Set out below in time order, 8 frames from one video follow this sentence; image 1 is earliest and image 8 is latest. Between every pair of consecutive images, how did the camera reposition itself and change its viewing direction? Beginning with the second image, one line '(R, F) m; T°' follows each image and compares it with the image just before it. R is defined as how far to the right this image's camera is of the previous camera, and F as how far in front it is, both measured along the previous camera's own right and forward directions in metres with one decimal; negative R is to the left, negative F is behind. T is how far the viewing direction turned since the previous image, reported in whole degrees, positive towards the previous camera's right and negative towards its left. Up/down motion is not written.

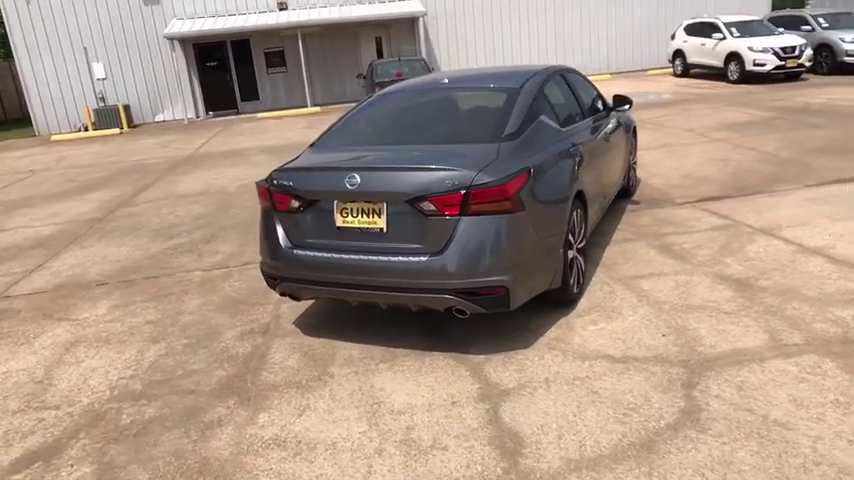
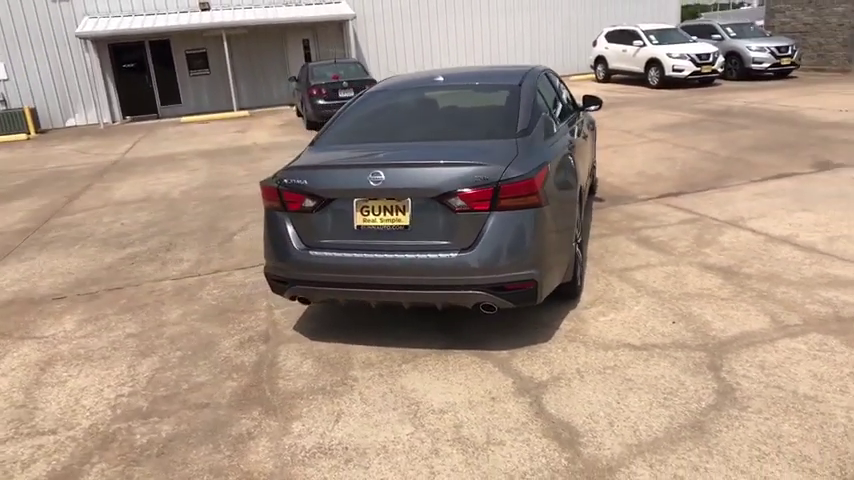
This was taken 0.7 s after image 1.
(-0.6, +0.1) m; +8°
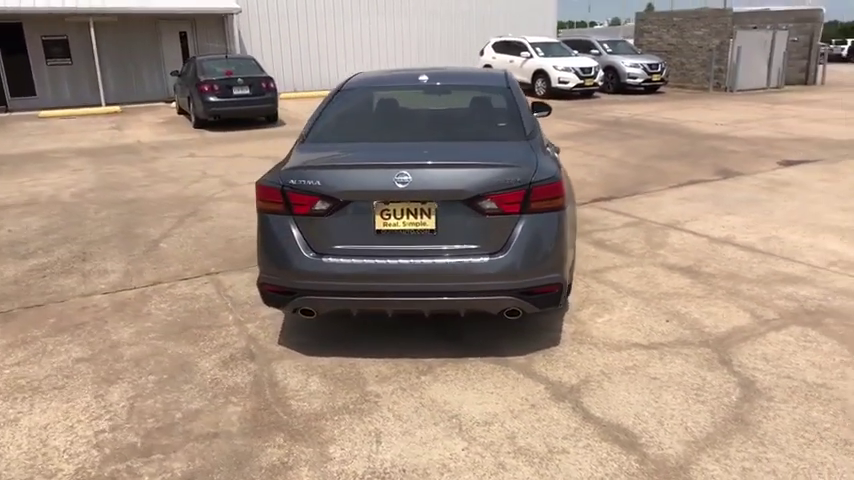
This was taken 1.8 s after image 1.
(-0.9, +0.3) m; +12°
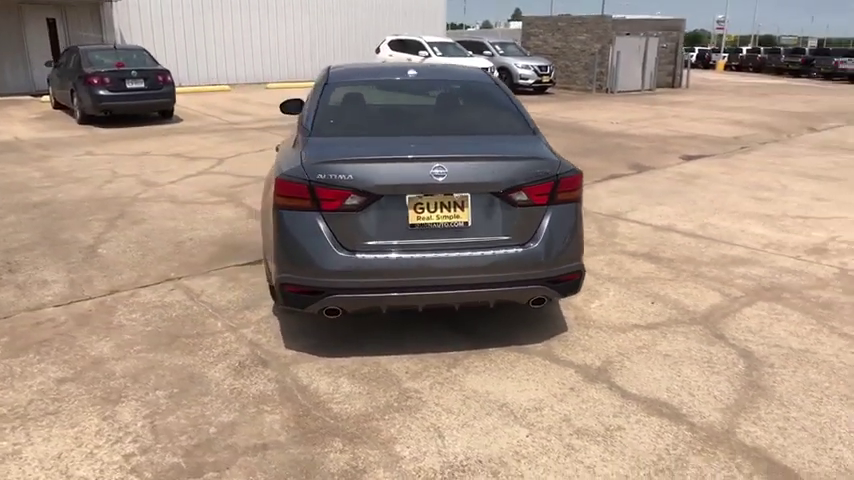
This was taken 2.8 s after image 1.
(-0.9, +0.1) m; +12°
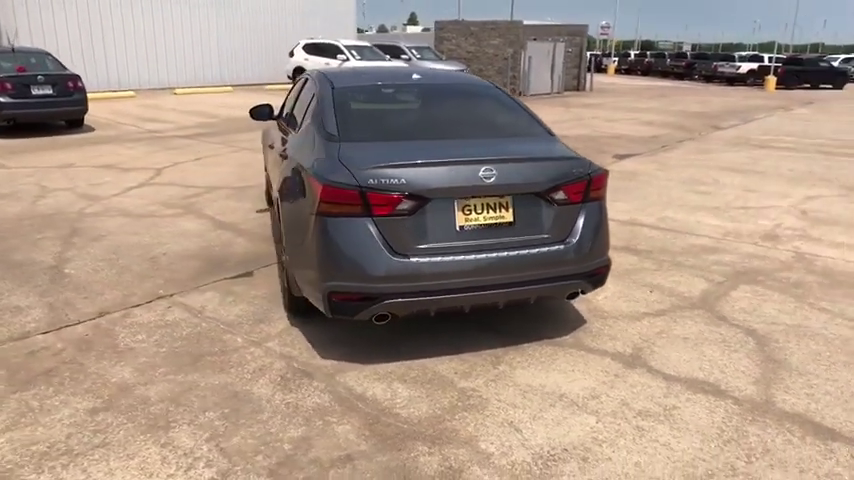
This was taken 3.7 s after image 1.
(-0.8, 0.0) m; +9°
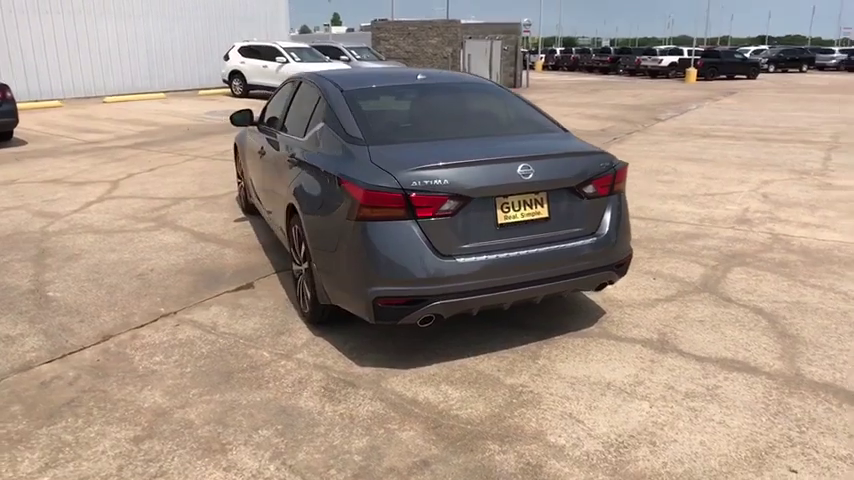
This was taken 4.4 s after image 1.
(-0.6, 0.0) m; +6°
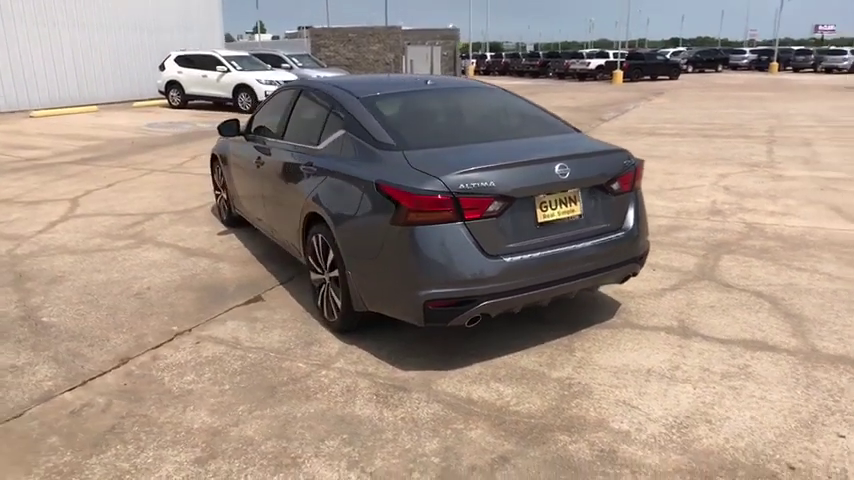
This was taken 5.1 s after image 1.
(-0.6, 0.0) m; +6°
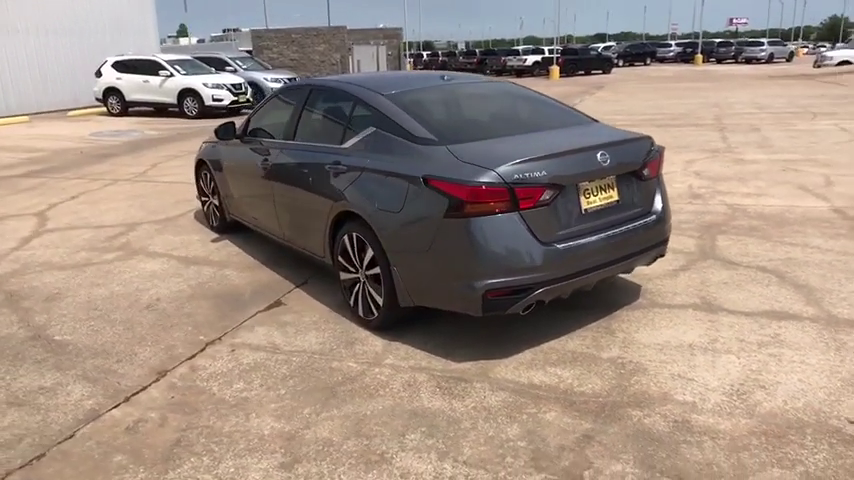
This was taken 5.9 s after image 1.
(-0.7, 0.0) m; +6°
